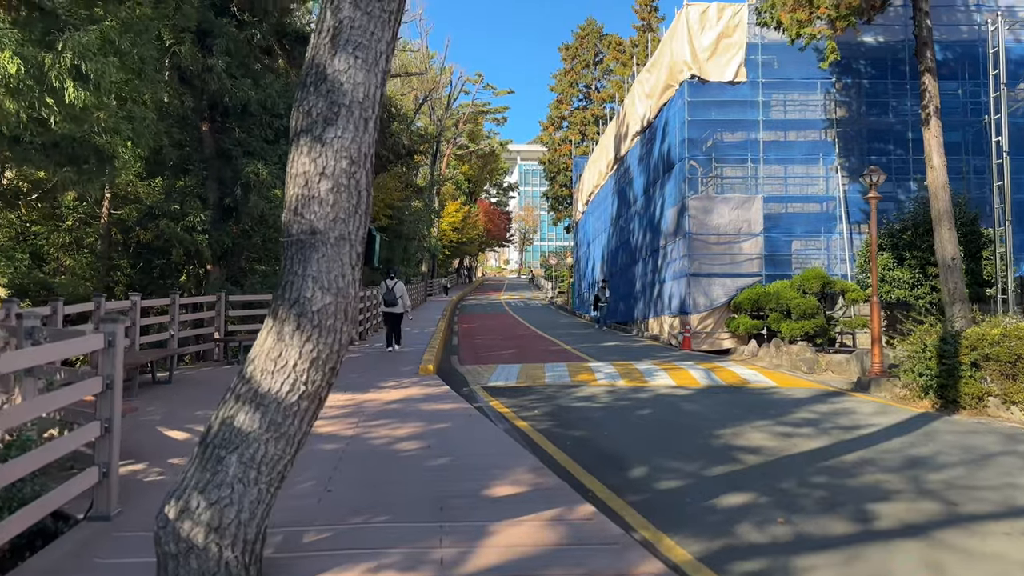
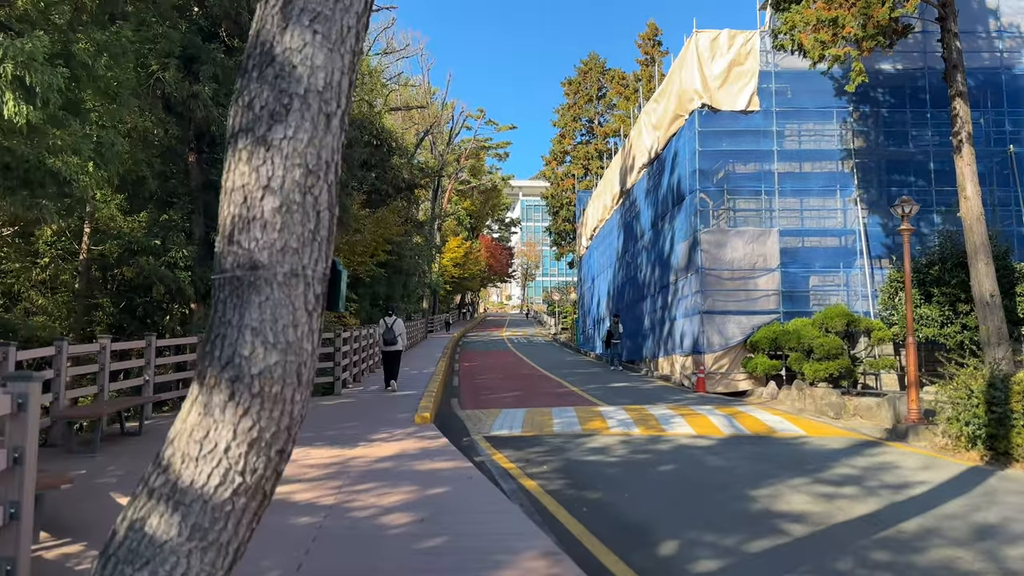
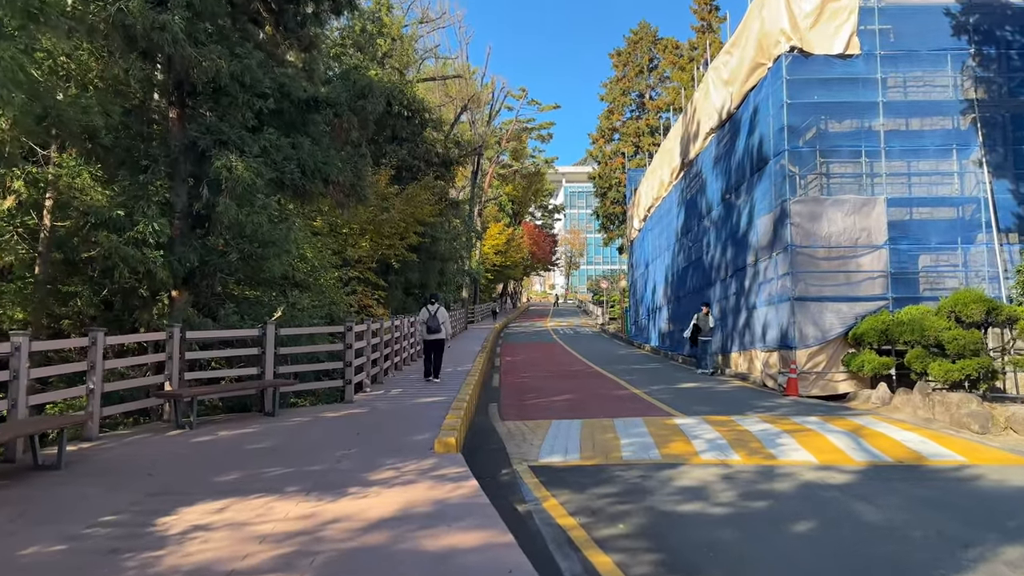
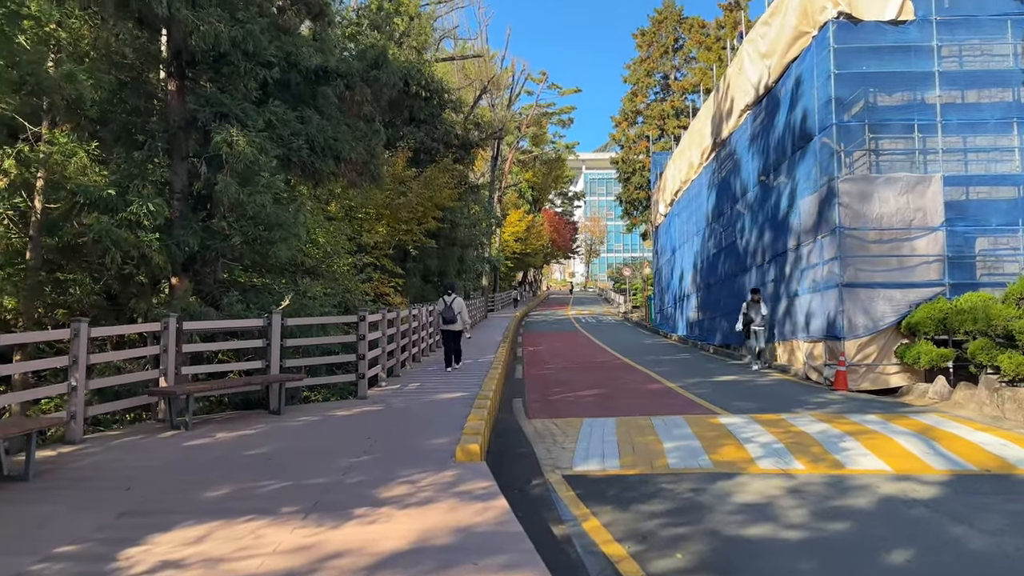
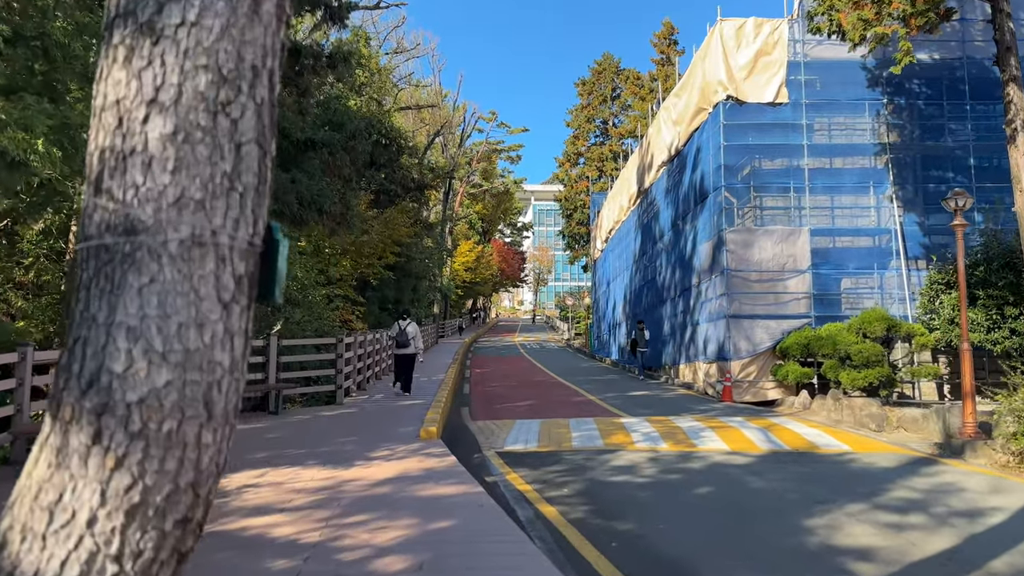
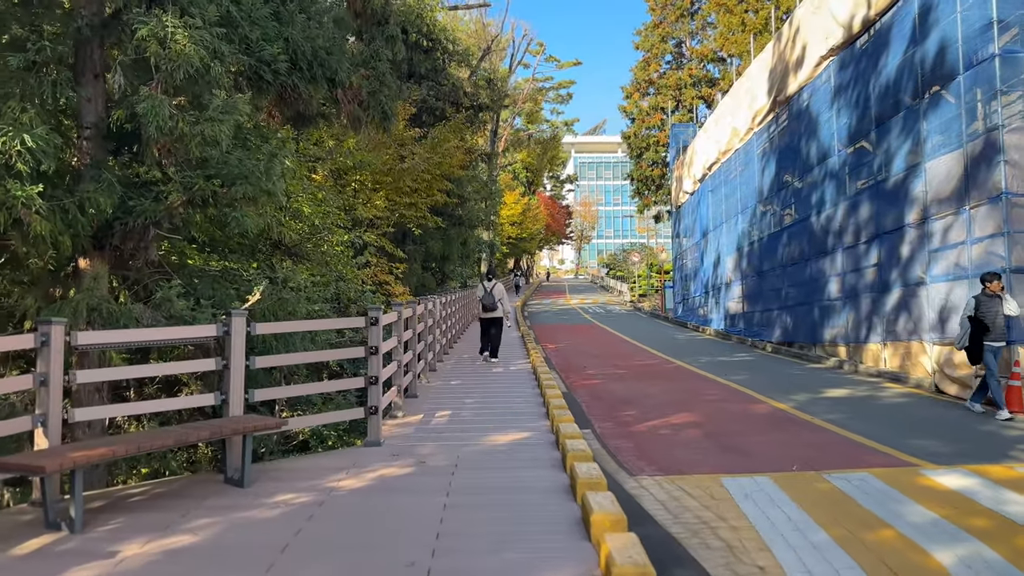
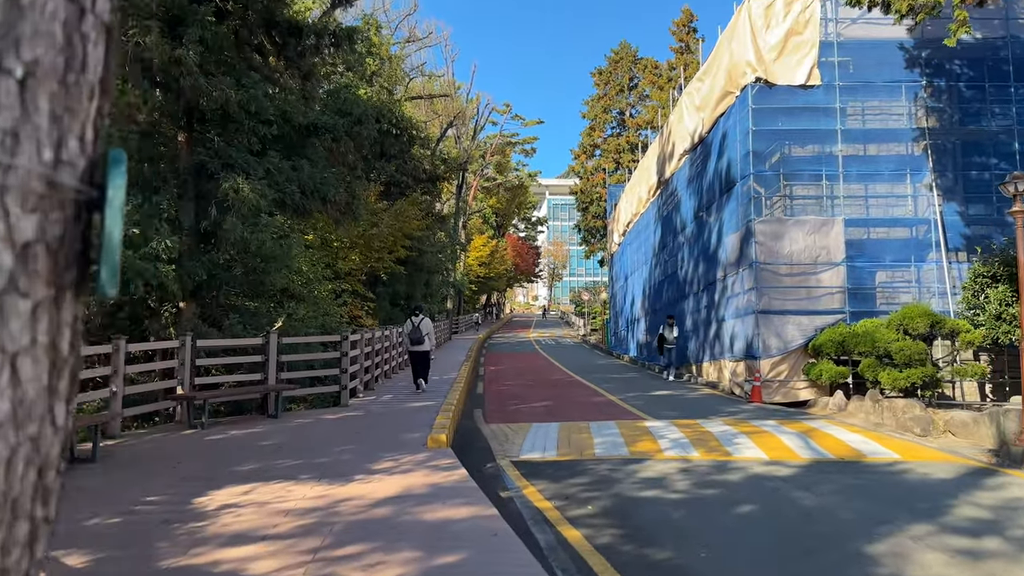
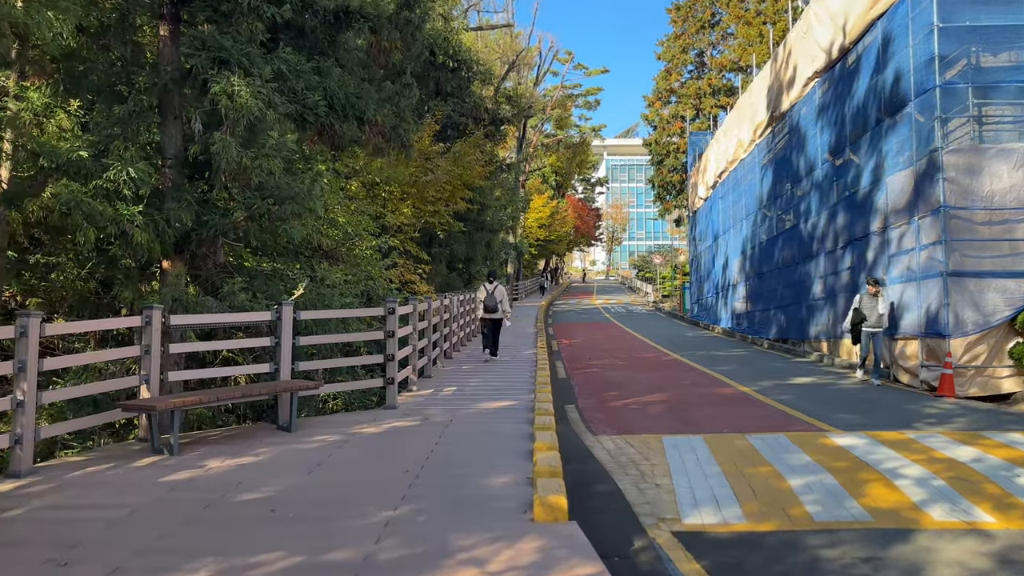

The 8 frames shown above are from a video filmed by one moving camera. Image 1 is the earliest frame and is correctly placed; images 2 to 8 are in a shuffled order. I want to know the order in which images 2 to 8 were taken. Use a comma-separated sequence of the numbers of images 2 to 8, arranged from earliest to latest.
2, 5, 7, 3, 4, 8, 6
